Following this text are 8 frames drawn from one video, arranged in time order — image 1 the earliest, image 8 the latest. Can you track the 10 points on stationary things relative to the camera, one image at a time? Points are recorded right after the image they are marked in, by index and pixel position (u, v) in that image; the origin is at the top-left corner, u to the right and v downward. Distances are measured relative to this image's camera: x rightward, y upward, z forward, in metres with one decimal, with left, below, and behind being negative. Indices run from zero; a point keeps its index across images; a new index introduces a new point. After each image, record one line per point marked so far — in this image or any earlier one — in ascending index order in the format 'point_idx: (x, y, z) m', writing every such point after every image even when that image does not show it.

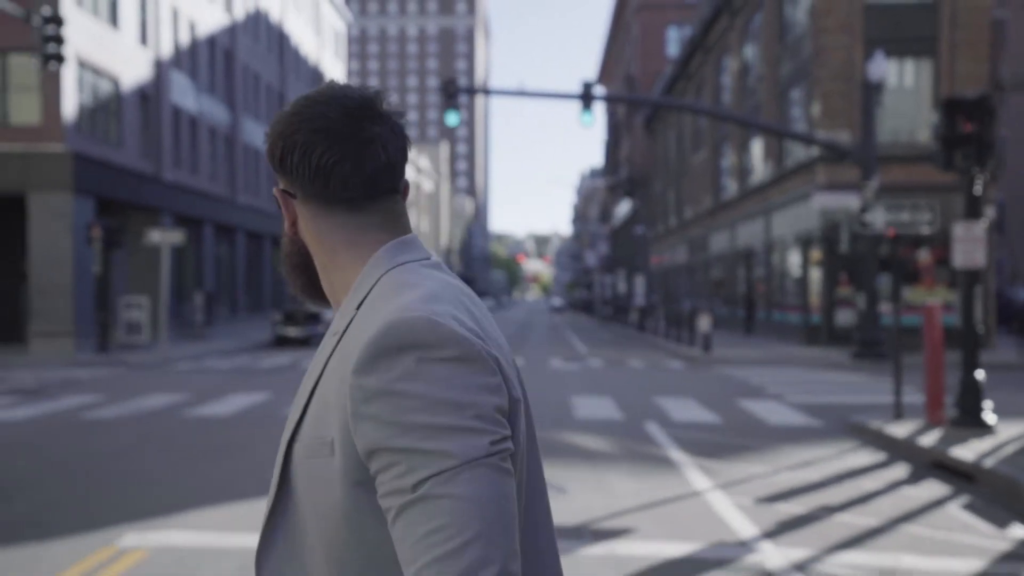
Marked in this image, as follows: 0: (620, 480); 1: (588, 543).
0: (+0.9, -1.6, +8.0) m
1: (+0.5, -1.6, +5.9) m
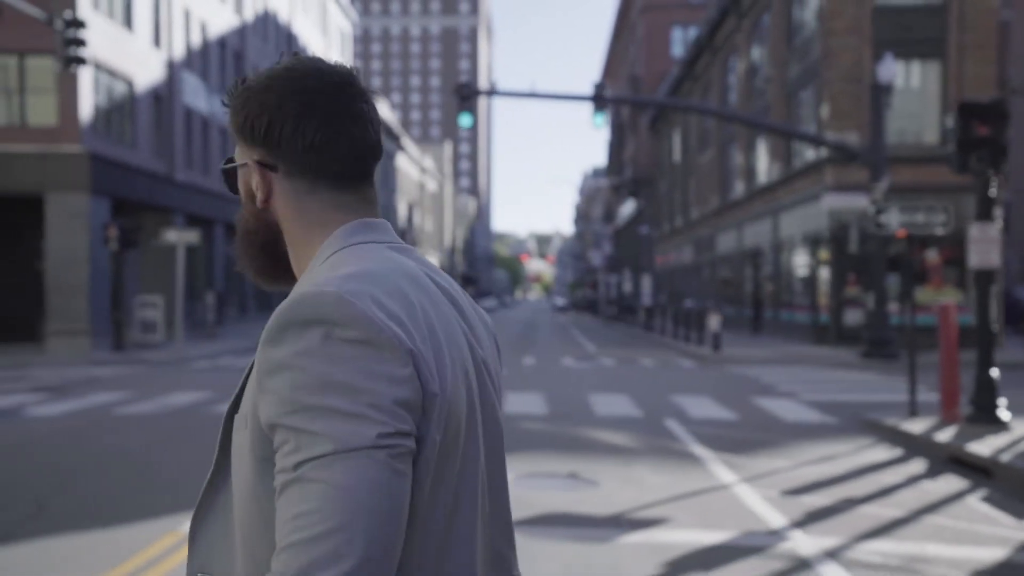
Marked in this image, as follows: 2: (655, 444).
0: (+1.2, -1.6, +8.3) m
1: (+0.7, -1.6, +6.2) m
2: (+1.5, -1.6, +10.2) m
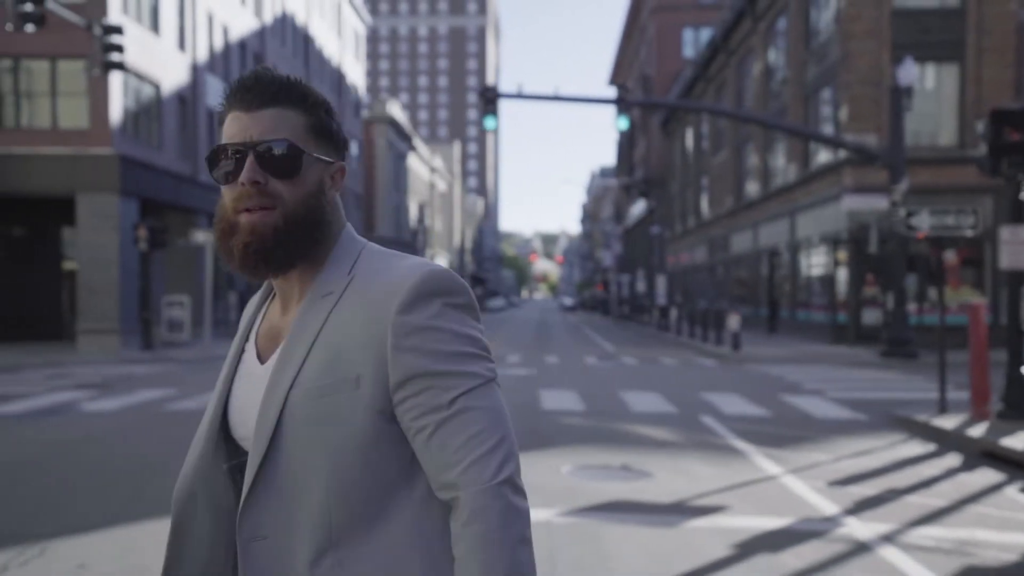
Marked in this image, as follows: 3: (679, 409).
0: (+1.7, -1.6, +8.6) m
1: (+1.2, -1.6, +6.5) m
2: (+2.0, -1.6, +10.5) m
3: (+2.4, -1.7, +13.3) m
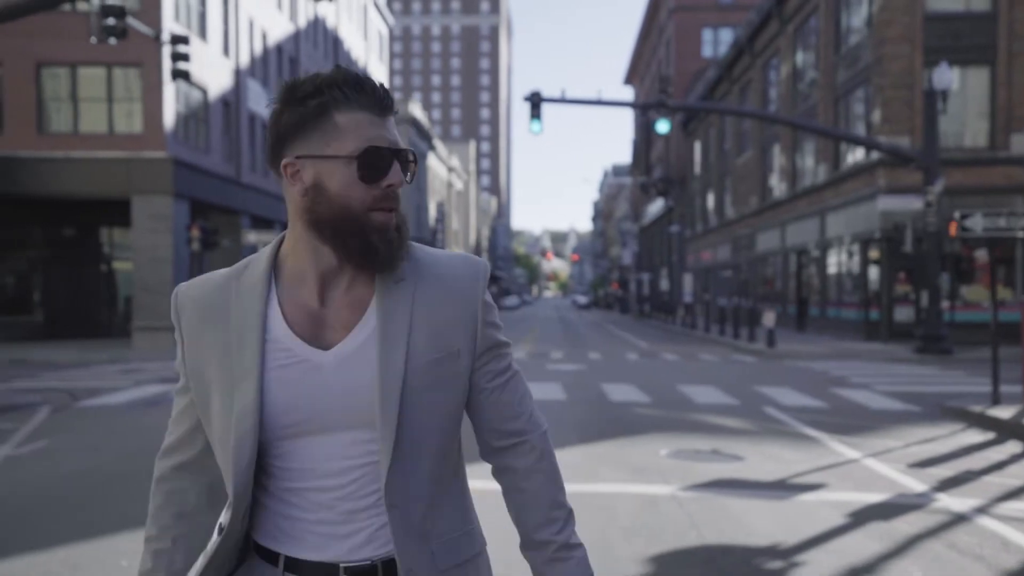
0: (+2.7, -1.6, +9.3) m
1: (+2.2, -1.6, +7.3) m
2: (+3.0, -1.6, +11.2) m
3: (+3.4, -1.6, +14.0) m
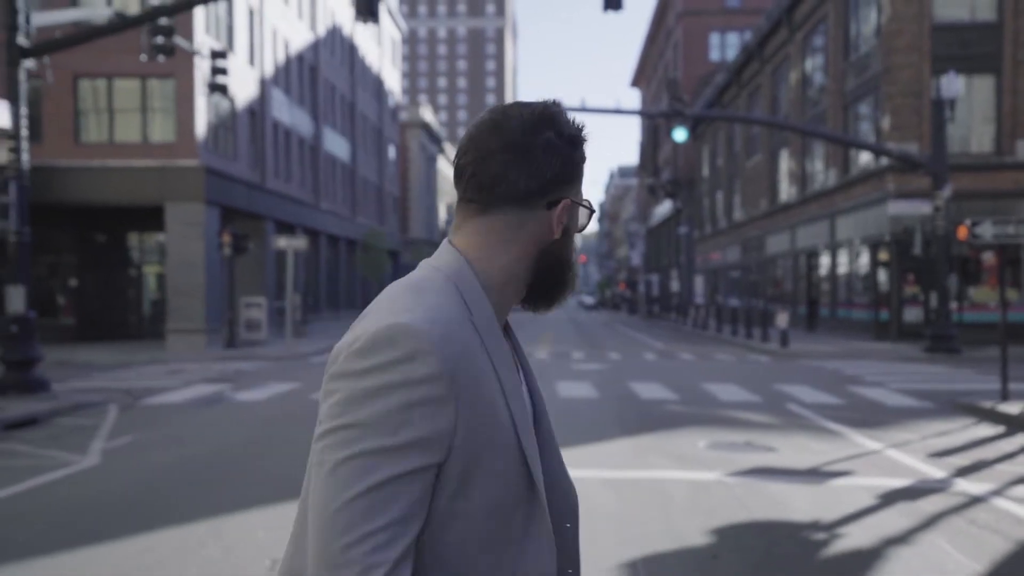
0: (+3.2, -1.6, +10.2) m
1: (+2.7, -1.6, +8.1) m
2: (+3.6, -1.7, +12.1) m
3: (+3.9, -1.7, +14.9) m
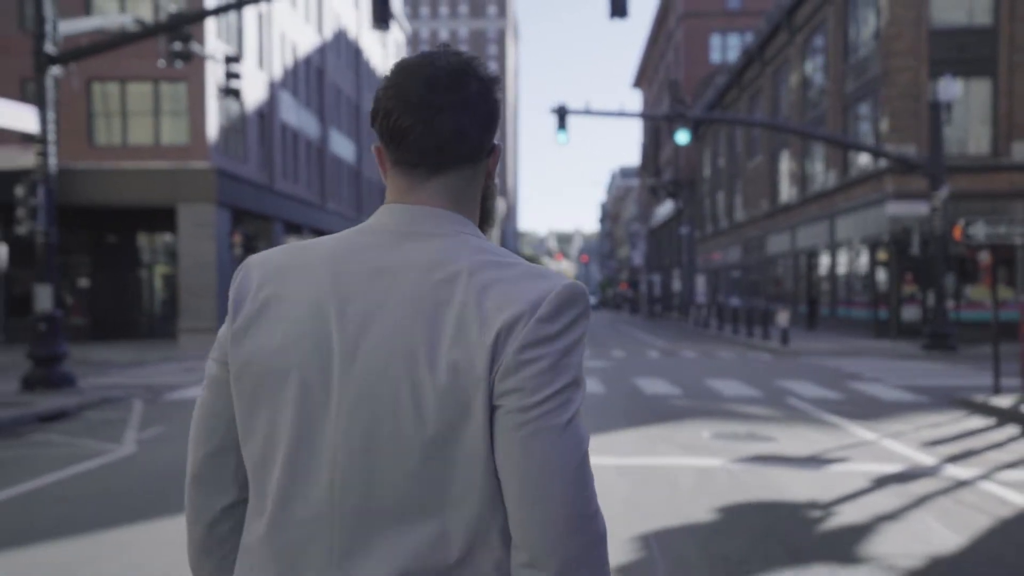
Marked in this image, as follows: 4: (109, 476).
0: (+3.3, -1.6, +10.7) m
1: (+2.8, -1.6, +8.6) m
2: (+3.7, -1.7, +12.6) m
3: (+4.0, -1.7, +15.4) m
4: (-3.7, -1.7, +8.9) m
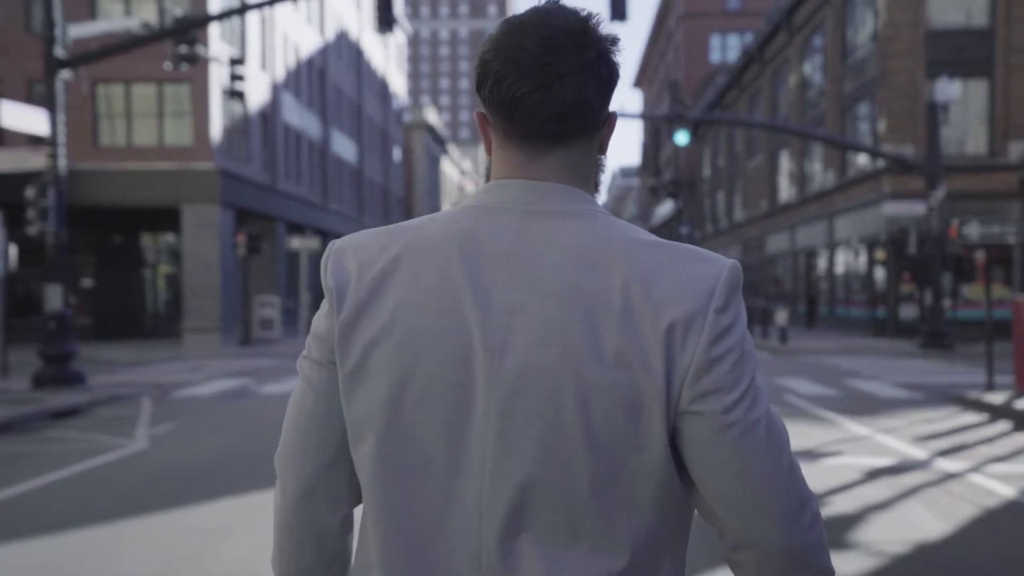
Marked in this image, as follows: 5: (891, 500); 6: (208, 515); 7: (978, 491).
0: (+3.4, -1.6, +10.9) m
1: (+2.8, -1.6, +8.9) m
2: (+3.7, -1.6, +12.8) m
3: (+4.1, -1.7, +15.6) m
4: (-3.7, -1.7, +9.2) m
5: (+2.8, -1.6, +7.1) m
6: (-2.3, -1.7, +7.3) m
7: (+3.6, -1.6, +7.5) m
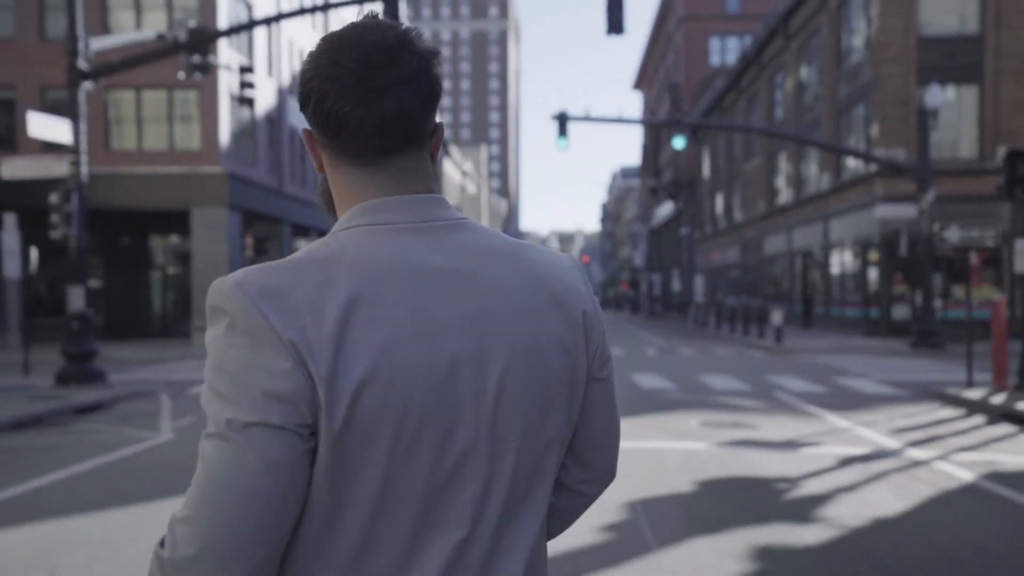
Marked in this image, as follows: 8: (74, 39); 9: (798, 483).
0: (+3.4, -1.6, +11.6) m
1: (+2.9, -1.6, +9.5) m
2: (+3.7, -1.7, +13.5) m
3: (+4.1, -1.7, +16.3) m
4: (-3.7, -1.8, +9.8) m
5: (+2.8, -1.6, +7.7) m
6: (-2.3, -1.7, +7.9) m
7: (+3.6, -1.6, +8.1) m
8: (-6.8, +3.9, +14.9) m
9: (+2.3, -1.6, +7.6) m
